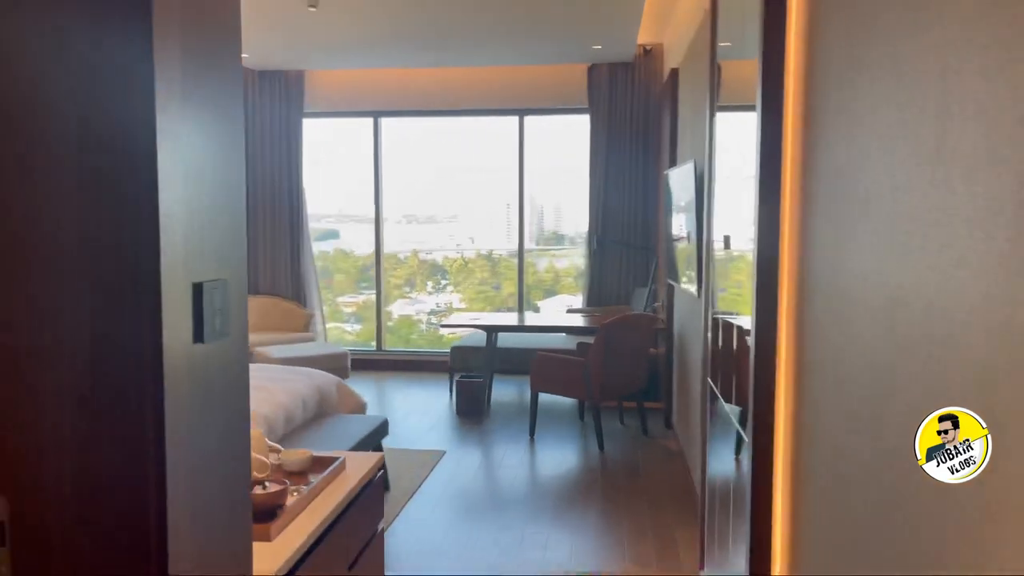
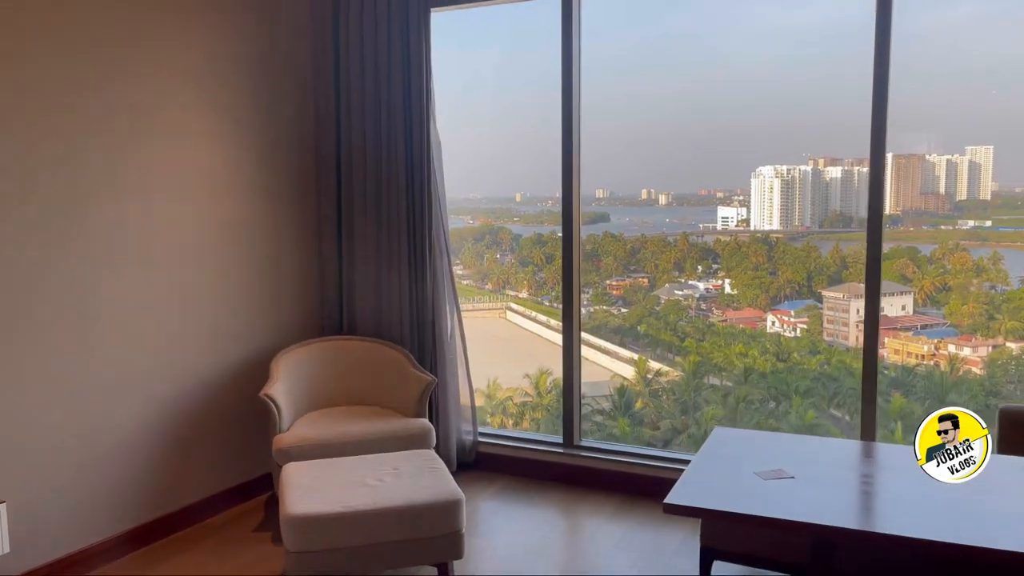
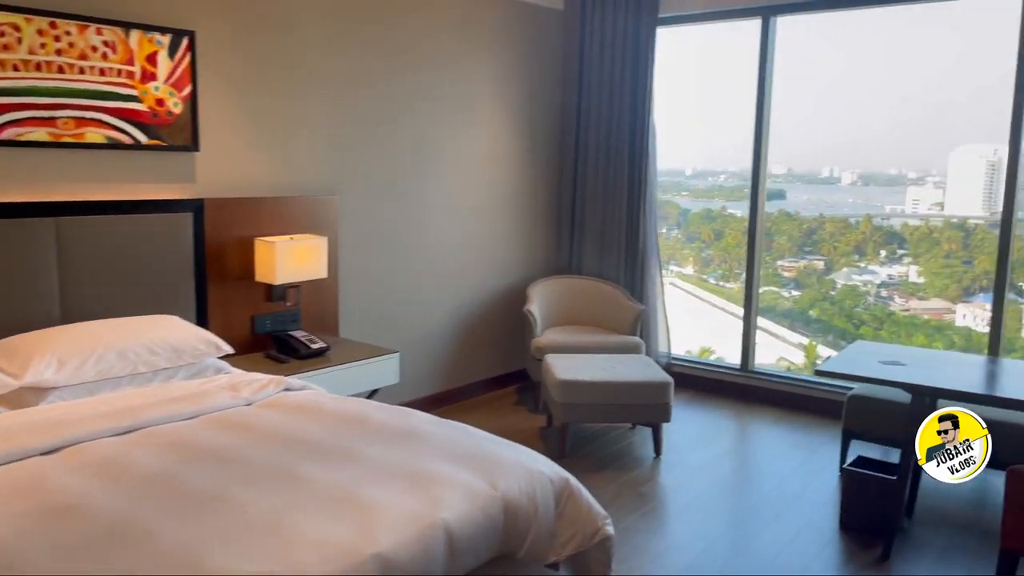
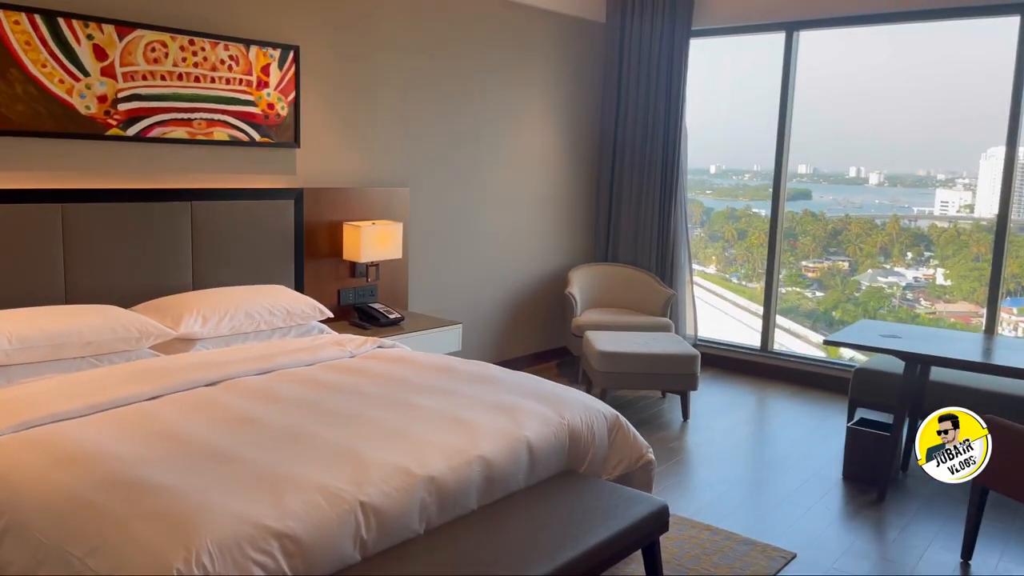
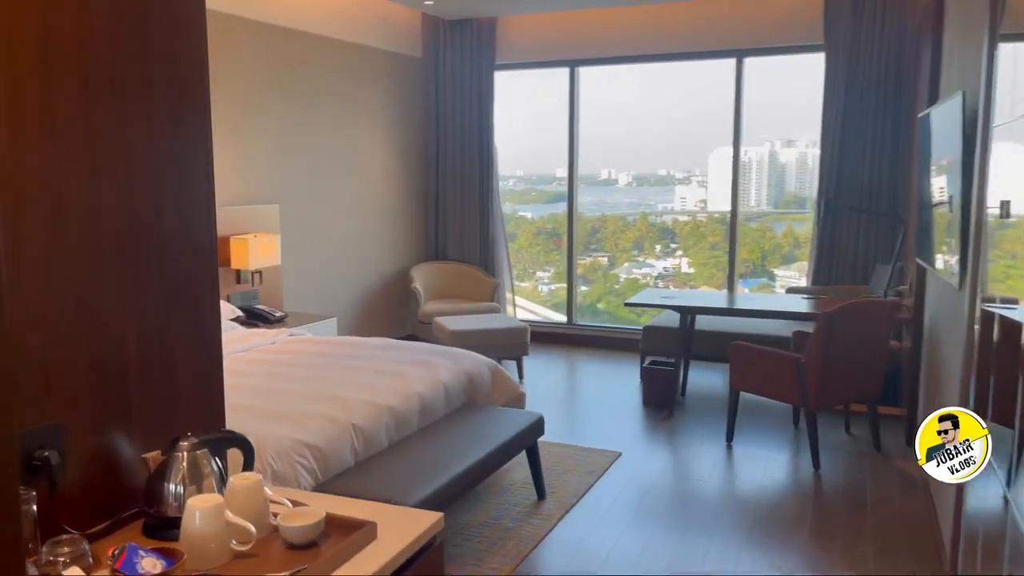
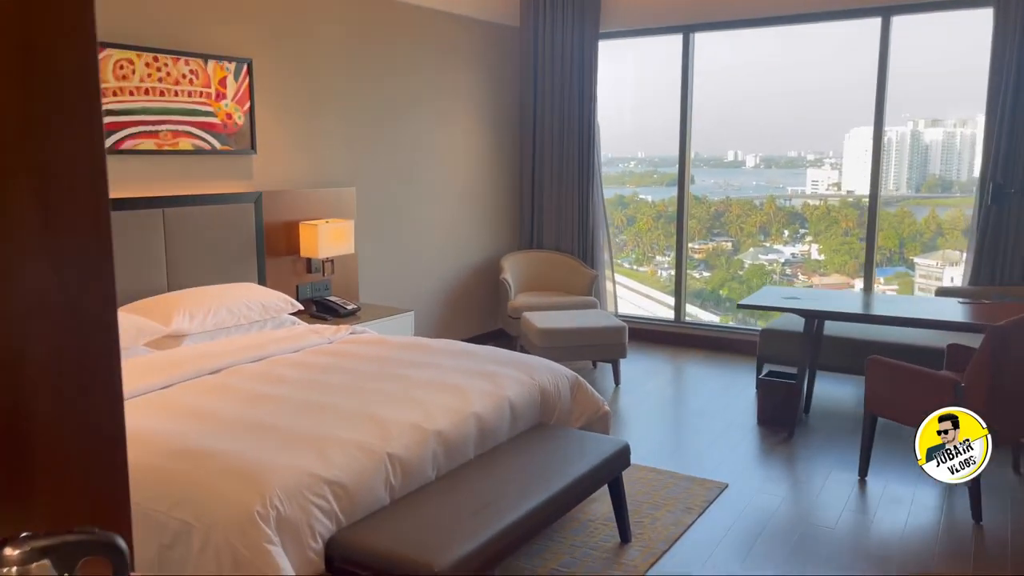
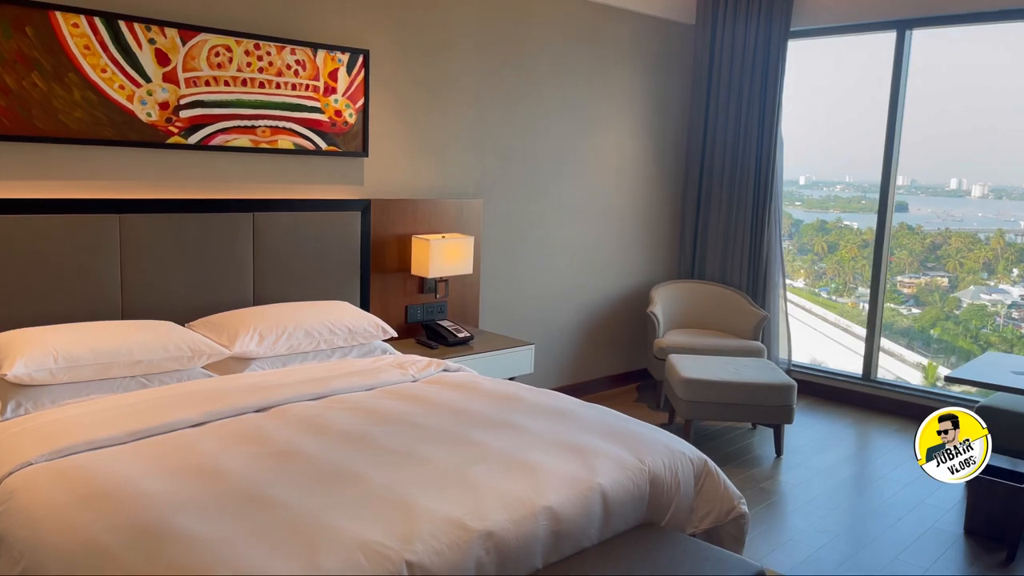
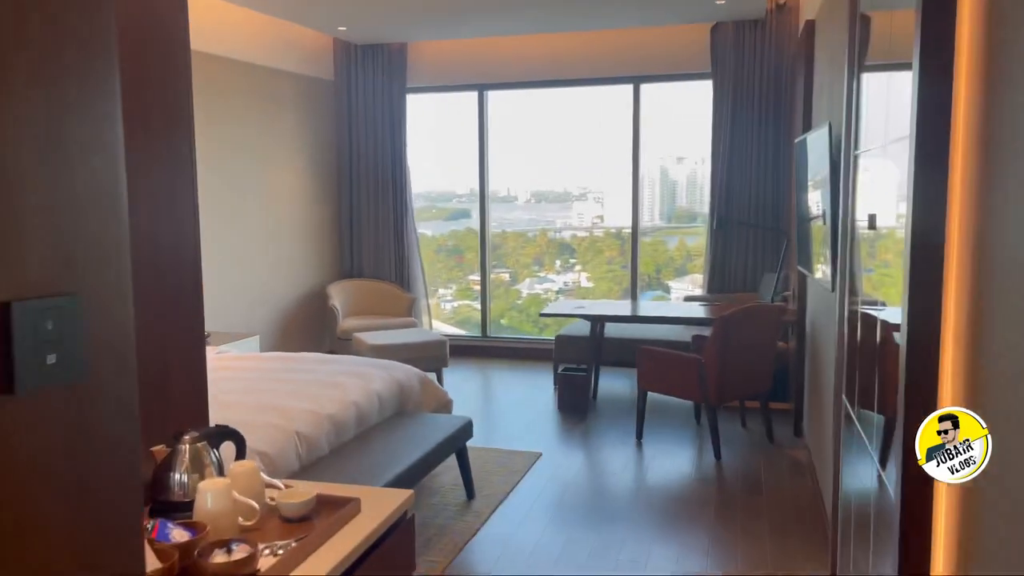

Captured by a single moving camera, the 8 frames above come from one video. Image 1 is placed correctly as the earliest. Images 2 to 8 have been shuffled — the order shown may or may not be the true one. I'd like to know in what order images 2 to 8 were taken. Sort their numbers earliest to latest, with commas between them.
8, 5, 6, 4, 7, 3, 2
